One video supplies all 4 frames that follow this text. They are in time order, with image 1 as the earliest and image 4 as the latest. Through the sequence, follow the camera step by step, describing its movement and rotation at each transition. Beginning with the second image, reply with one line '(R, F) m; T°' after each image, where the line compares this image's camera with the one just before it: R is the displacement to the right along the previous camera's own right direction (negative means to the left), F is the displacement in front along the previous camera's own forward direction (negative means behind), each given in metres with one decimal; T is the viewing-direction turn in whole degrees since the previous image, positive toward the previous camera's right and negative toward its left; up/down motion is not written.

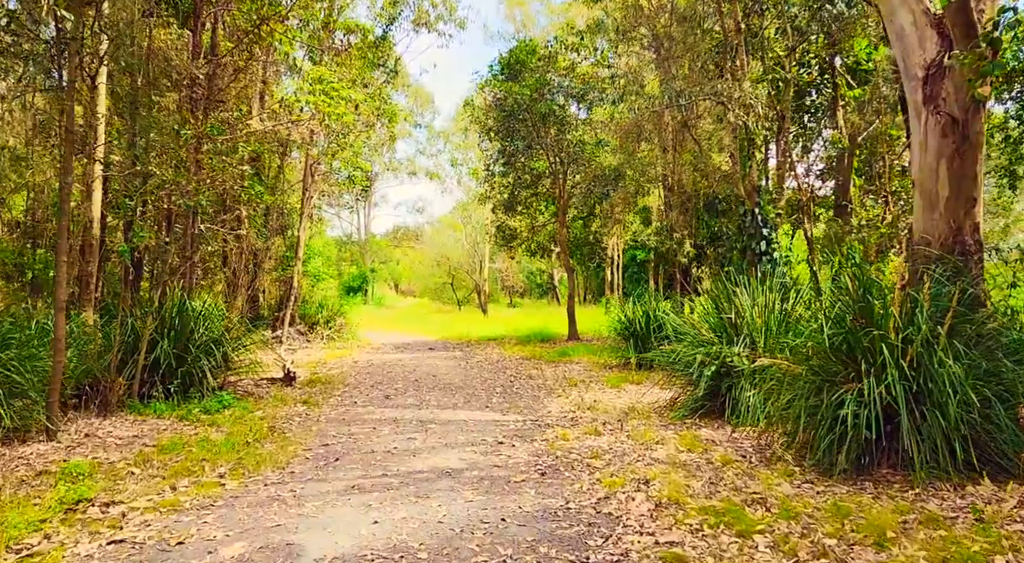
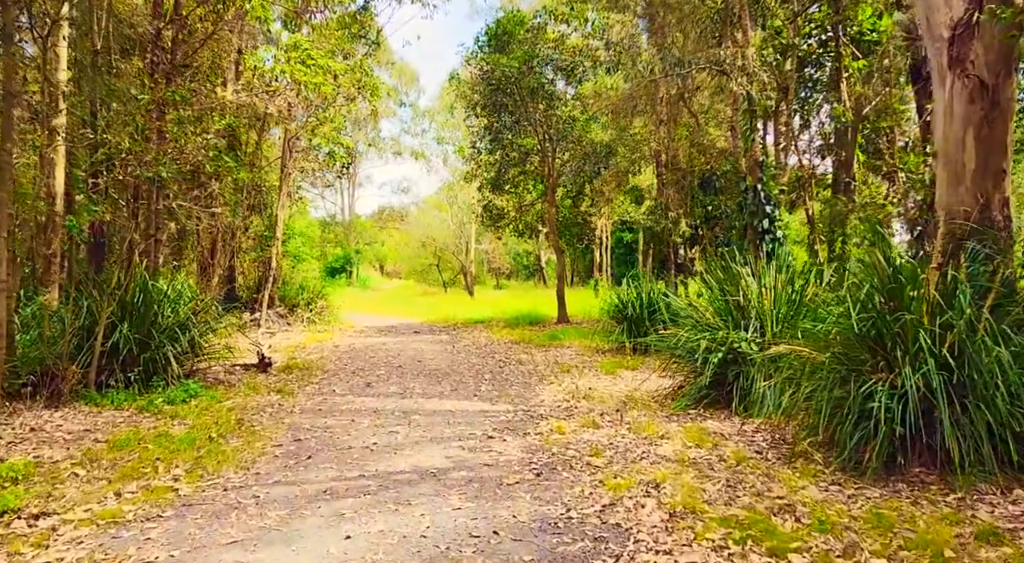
(0.0, +0.6) m; +1°
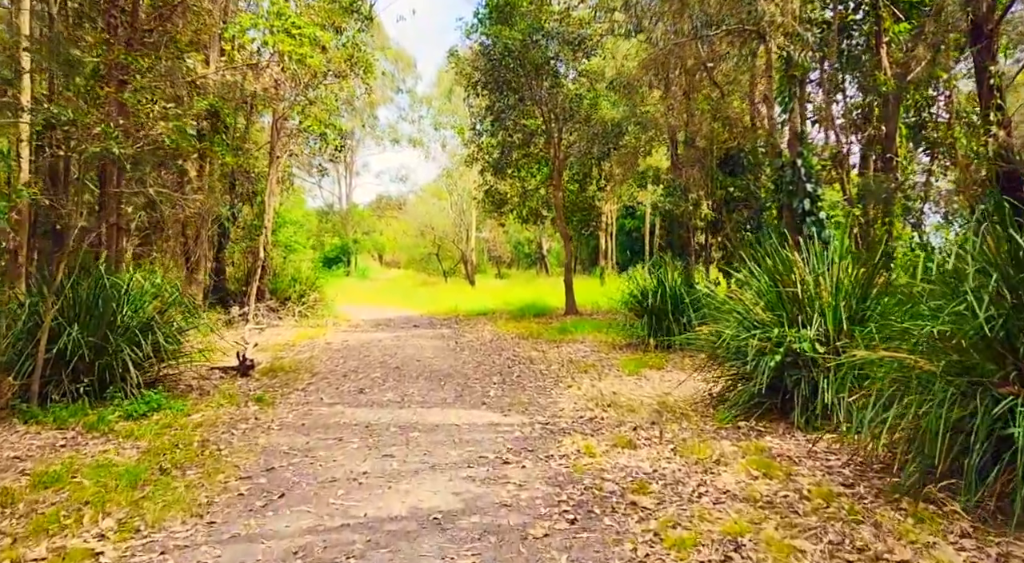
(-0.1, +1.1) m; 0°
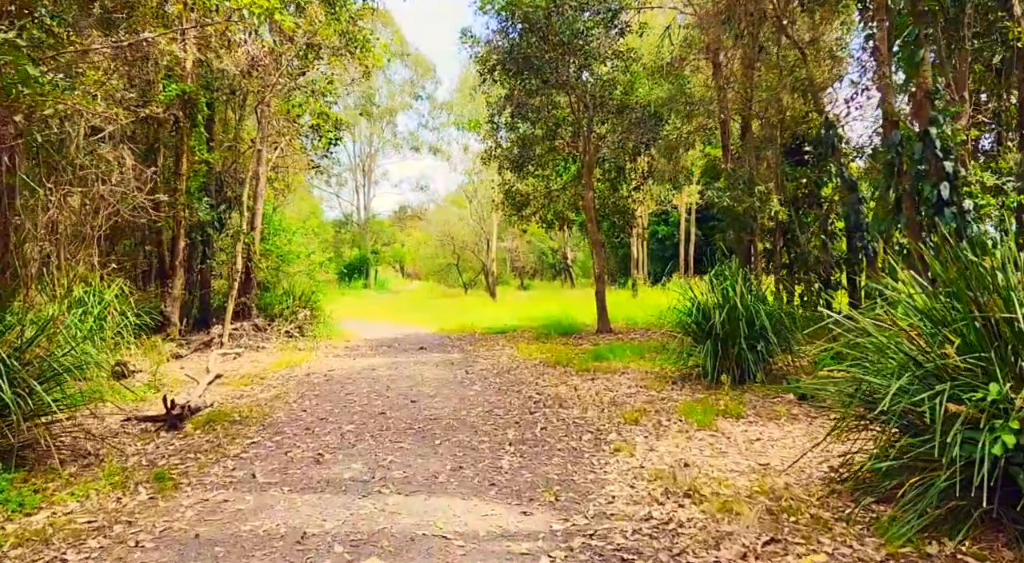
(0.0, +2.5) m; -2°
